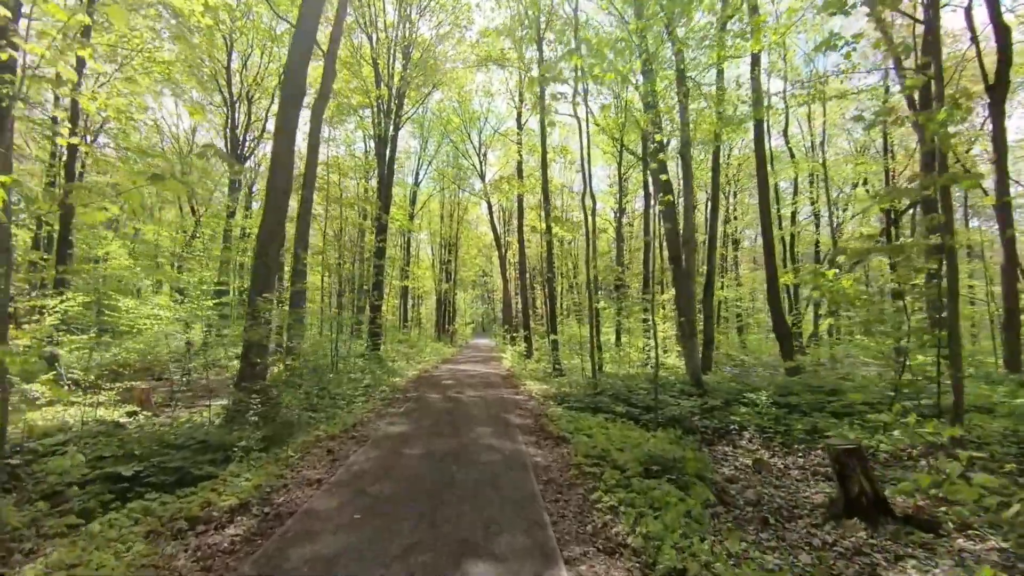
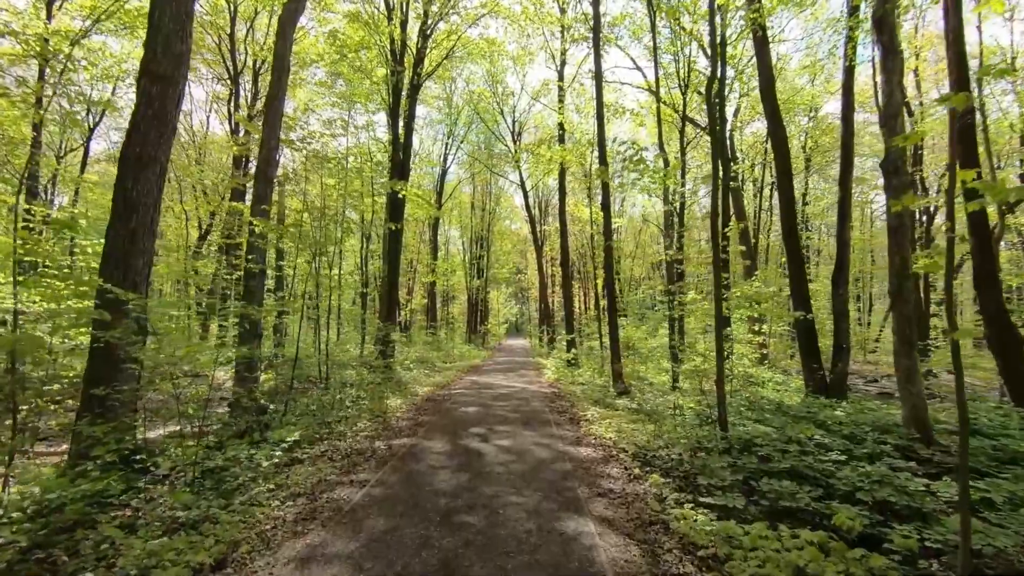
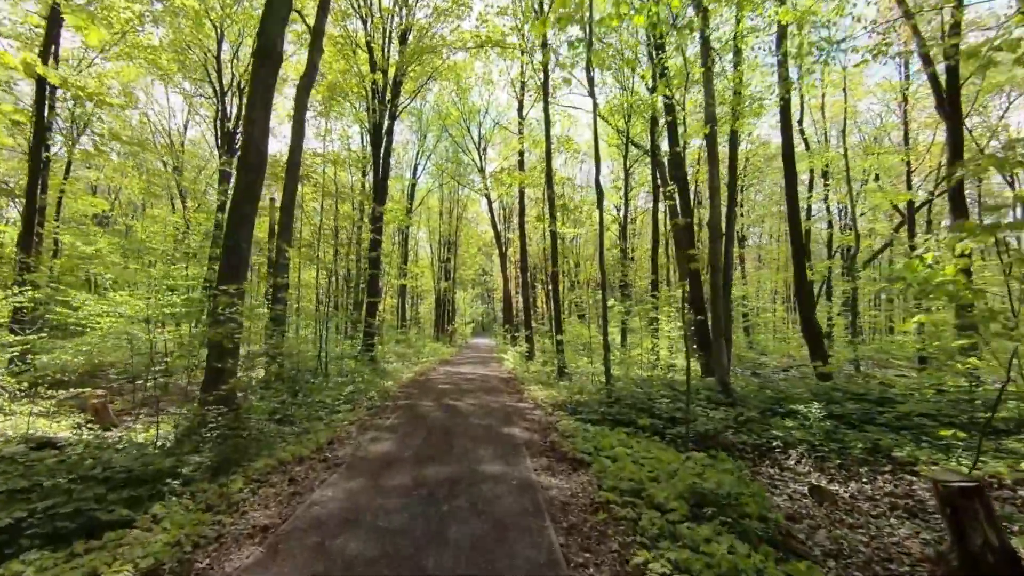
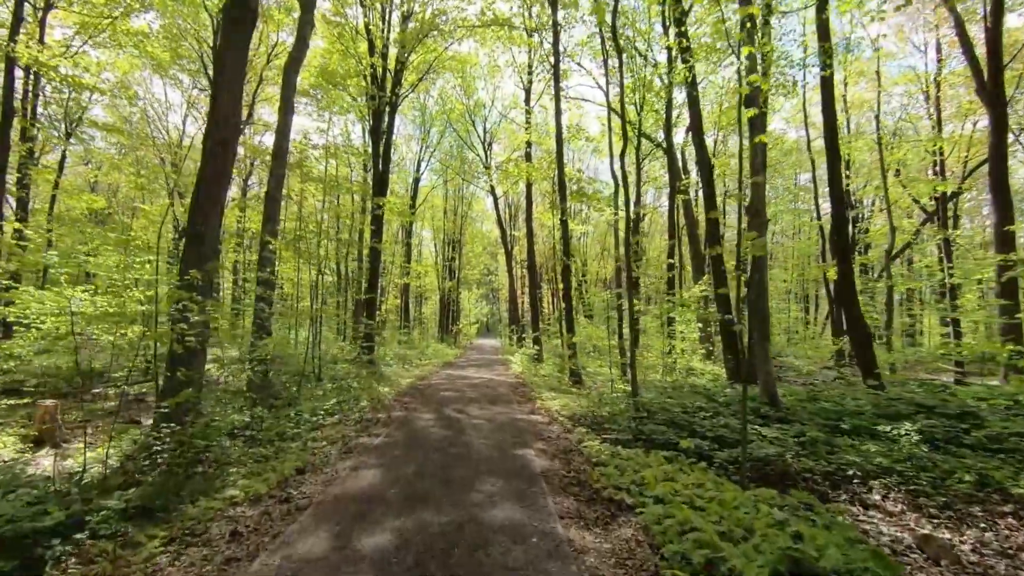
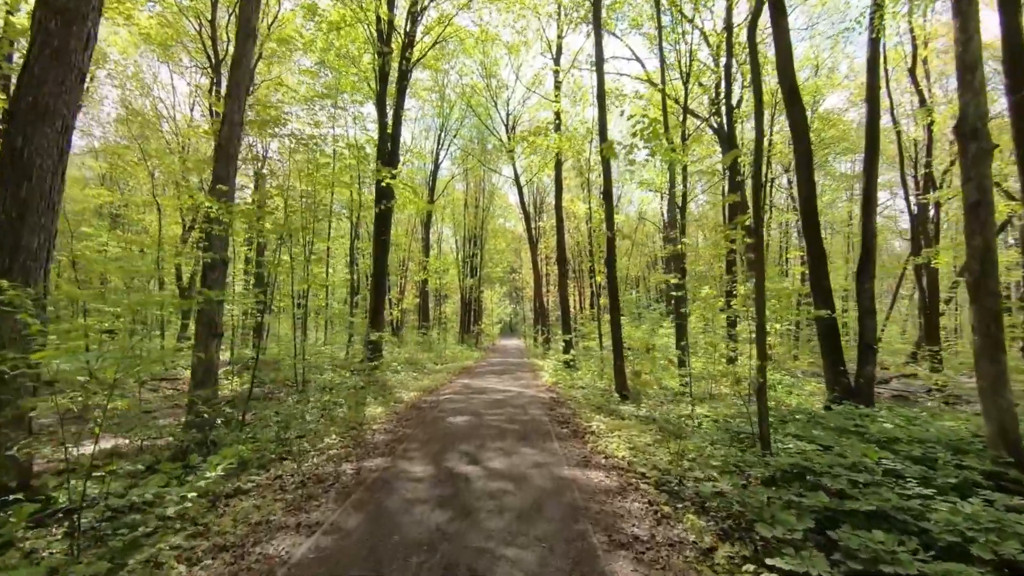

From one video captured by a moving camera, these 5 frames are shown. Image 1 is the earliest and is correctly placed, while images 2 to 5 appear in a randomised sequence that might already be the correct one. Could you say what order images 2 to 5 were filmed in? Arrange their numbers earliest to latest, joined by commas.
3, 4, 2, 5
